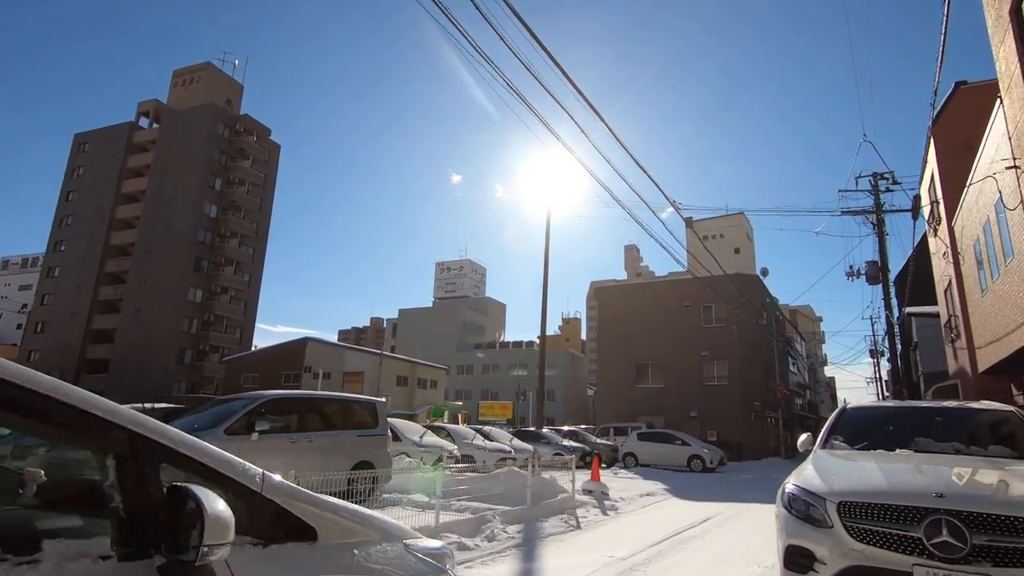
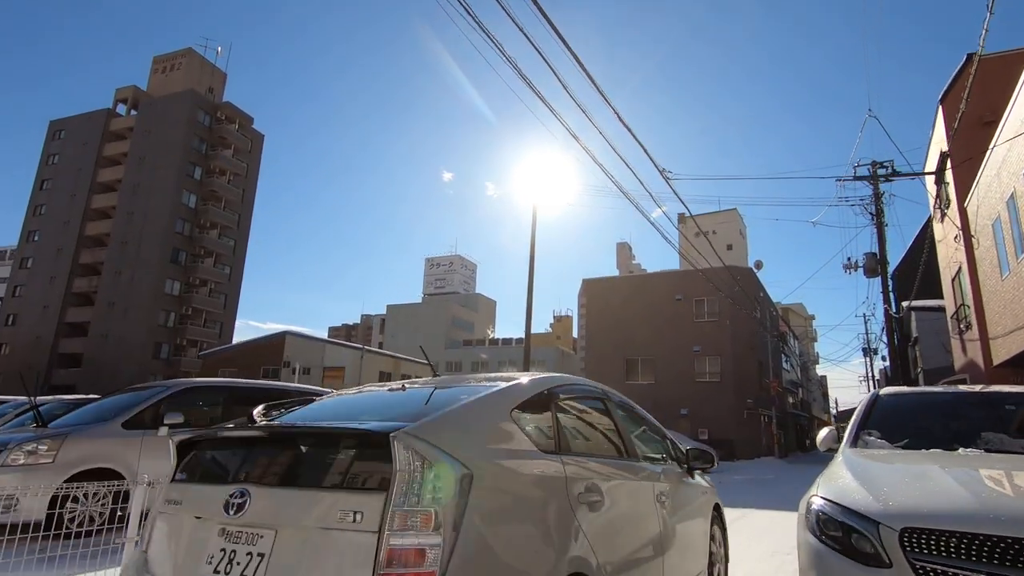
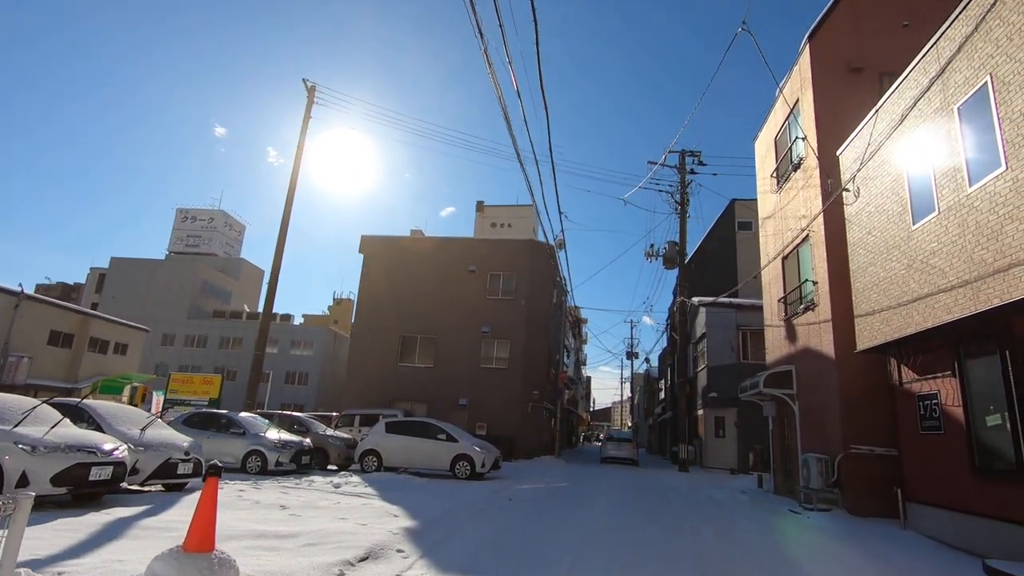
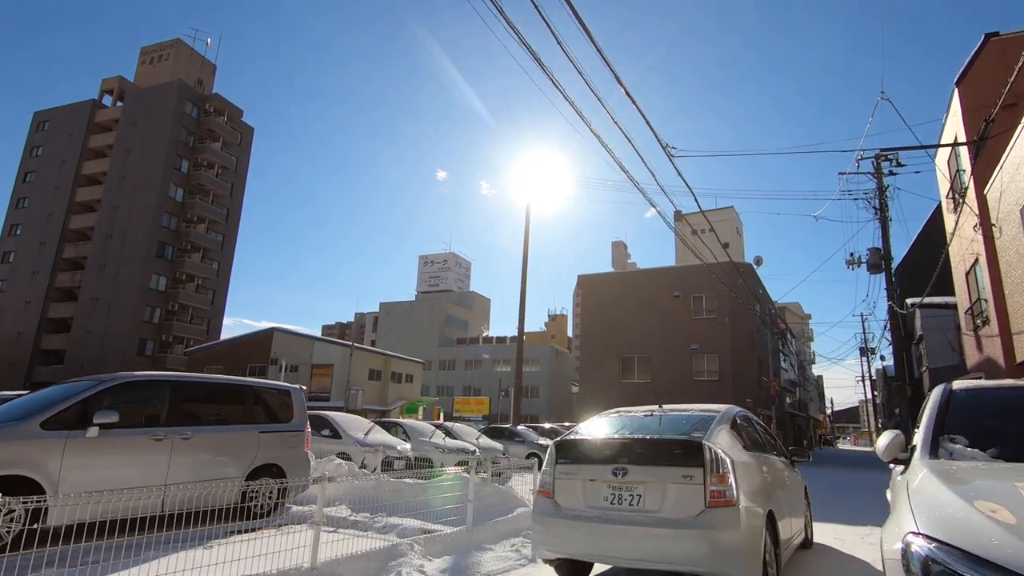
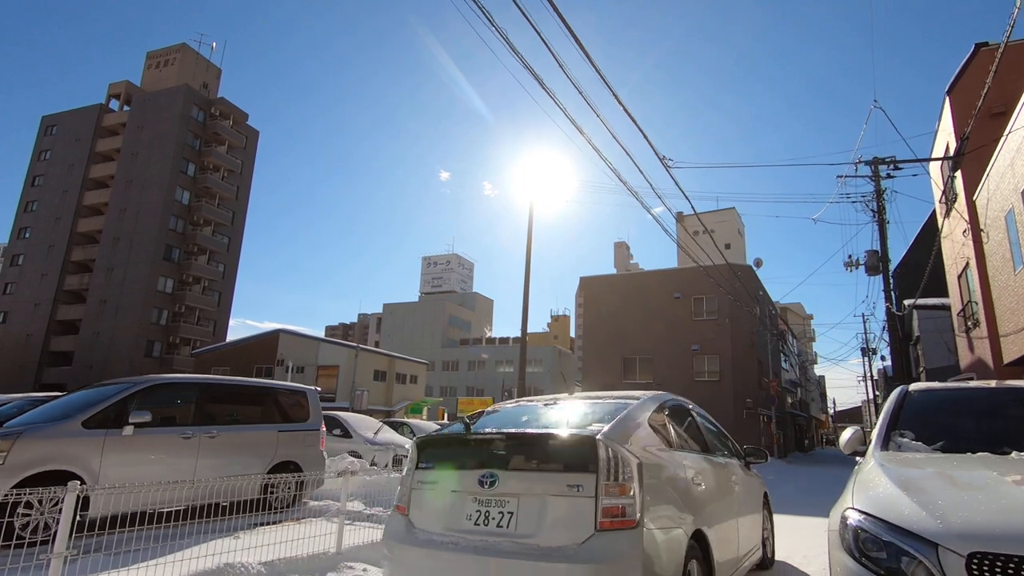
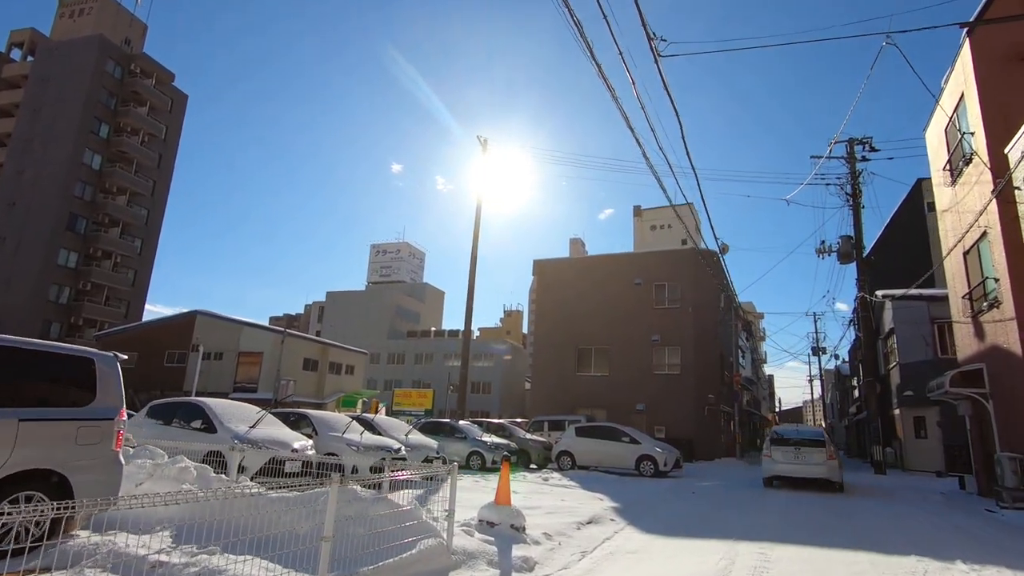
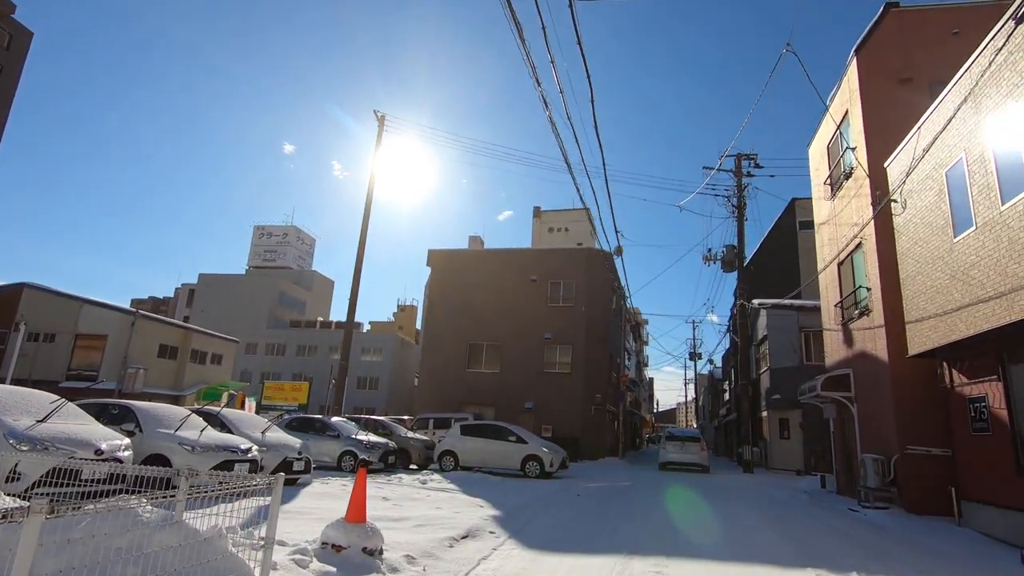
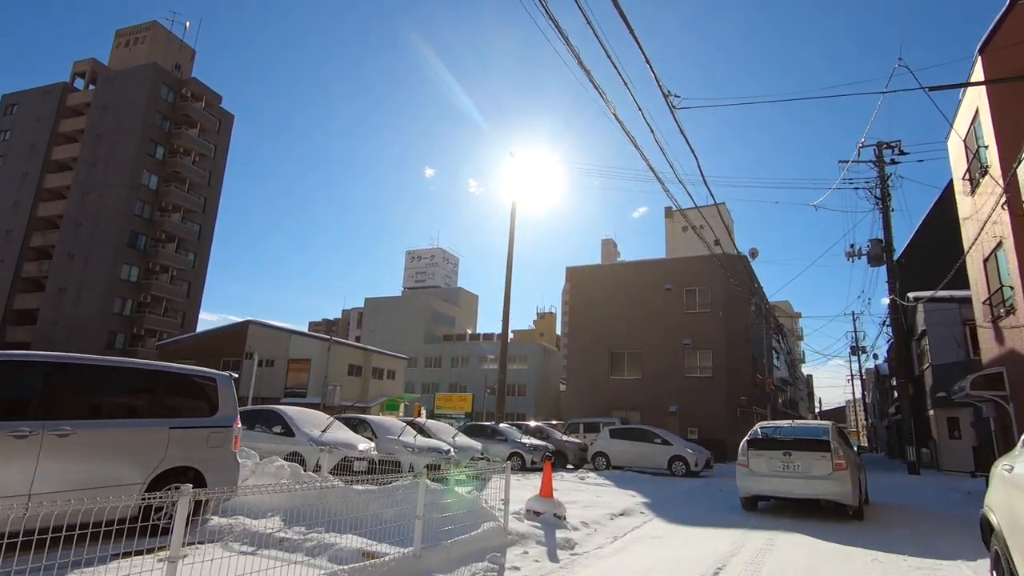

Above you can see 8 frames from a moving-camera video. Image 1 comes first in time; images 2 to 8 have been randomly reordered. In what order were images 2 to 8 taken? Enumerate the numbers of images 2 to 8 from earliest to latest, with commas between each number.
2, 5, 4, 8, 6, 7, 3
